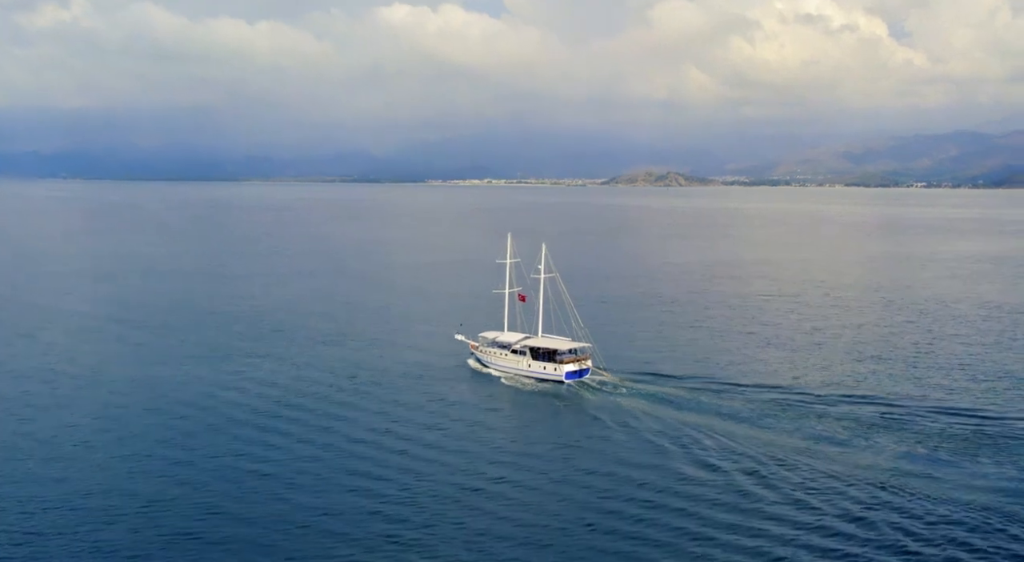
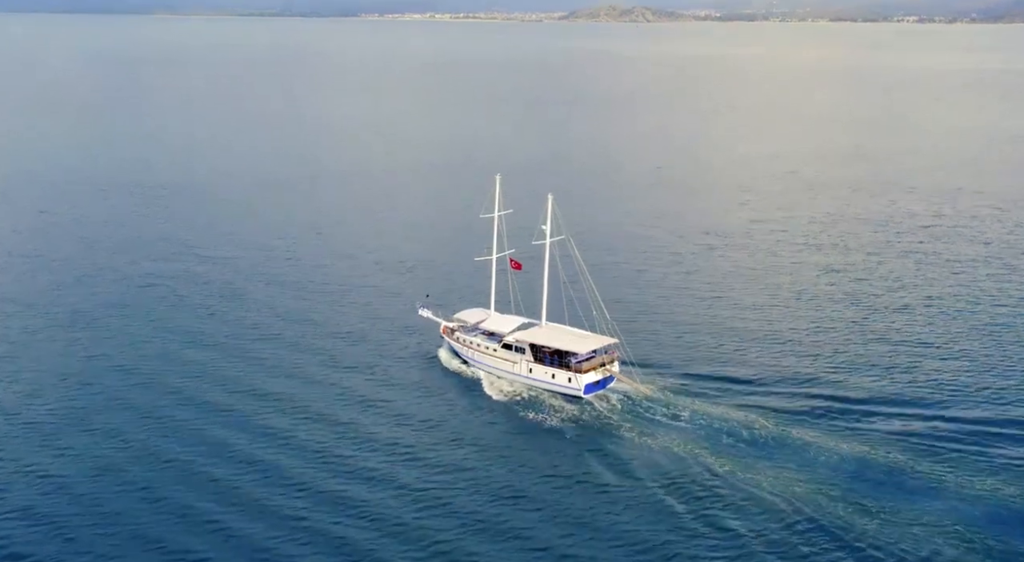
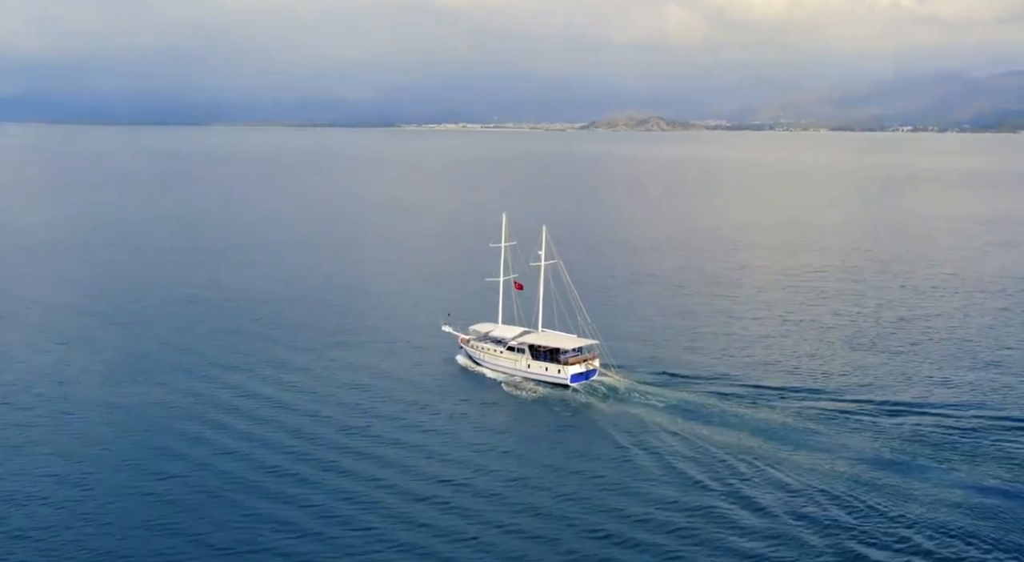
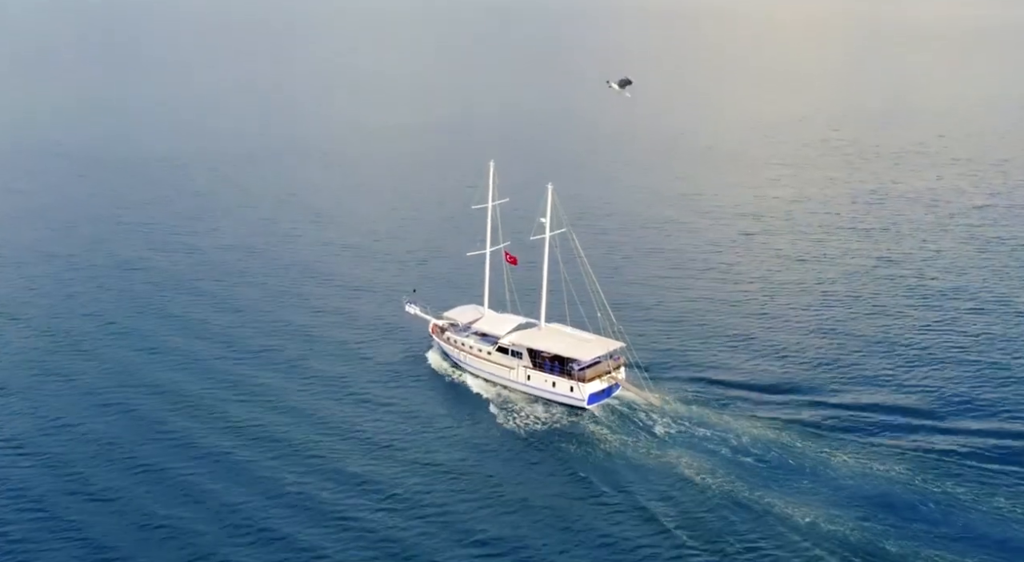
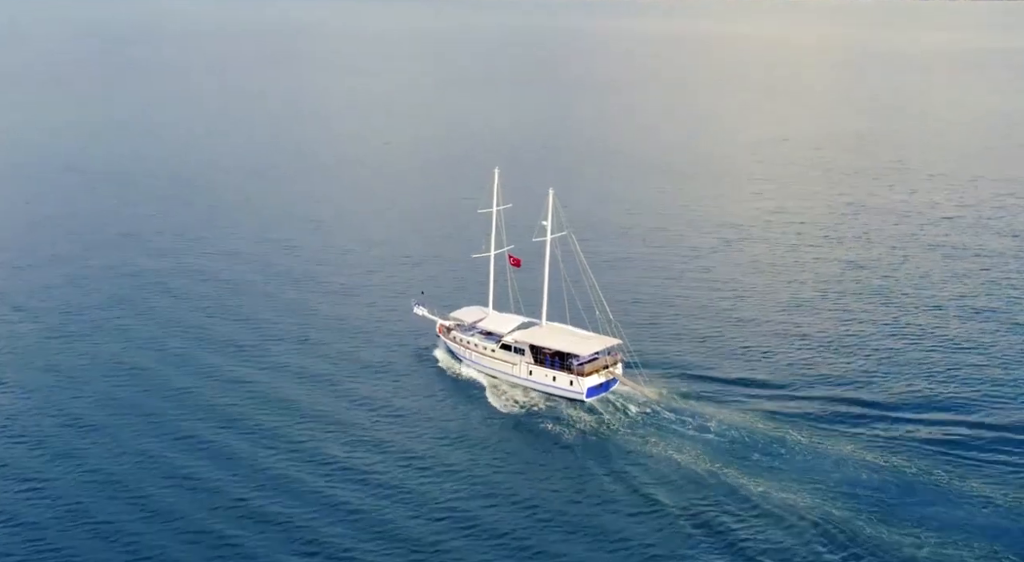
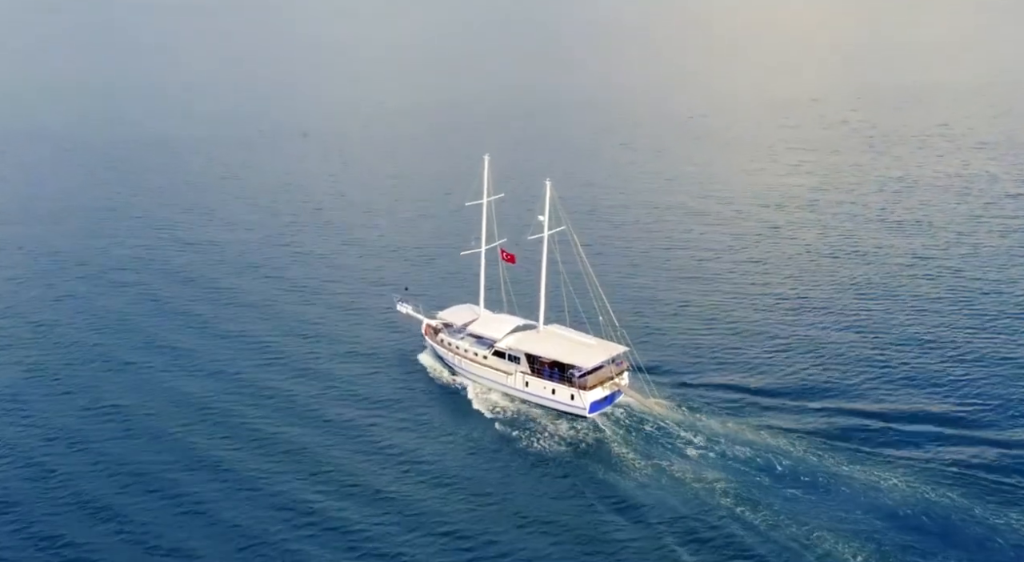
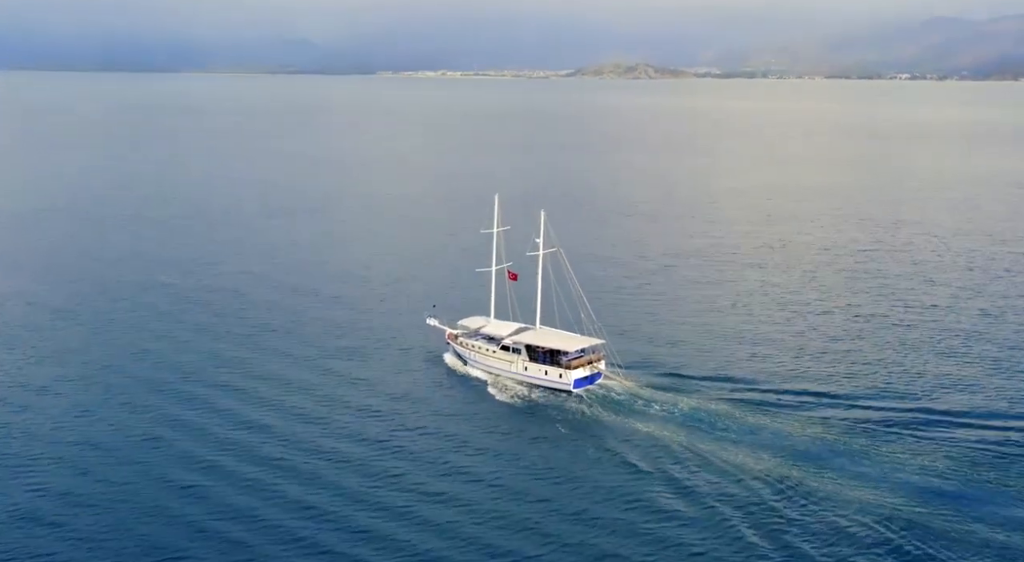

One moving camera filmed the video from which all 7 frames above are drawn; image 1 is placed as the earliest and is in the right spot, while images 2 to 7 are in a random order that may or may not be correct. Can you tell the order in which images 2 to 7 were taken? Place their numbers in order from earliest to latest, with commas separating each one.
3, 7, 2, 5, 4, 6
